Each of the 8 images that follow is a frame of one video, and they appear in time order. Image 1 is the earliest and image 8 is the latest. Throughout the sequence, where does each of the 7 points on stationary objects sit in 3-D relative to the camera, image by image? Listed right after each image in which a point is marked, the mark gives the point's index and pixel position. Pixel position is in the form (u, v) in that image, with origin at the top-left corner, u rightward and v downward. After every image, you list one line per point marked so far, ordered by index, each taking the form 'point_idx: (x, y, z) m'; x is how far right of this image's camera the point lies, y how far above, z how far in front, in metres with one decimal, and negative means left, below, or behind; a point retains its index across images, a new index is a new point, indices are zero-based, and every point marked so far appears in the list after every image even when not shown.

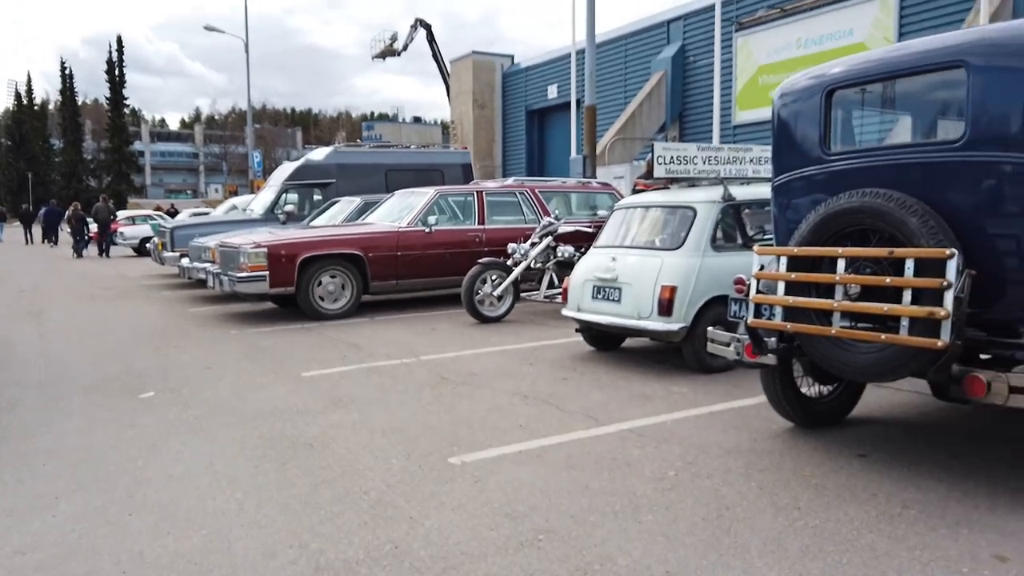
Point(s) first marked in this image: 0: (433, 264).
0: (-1.2, +0.4, +11.6) m
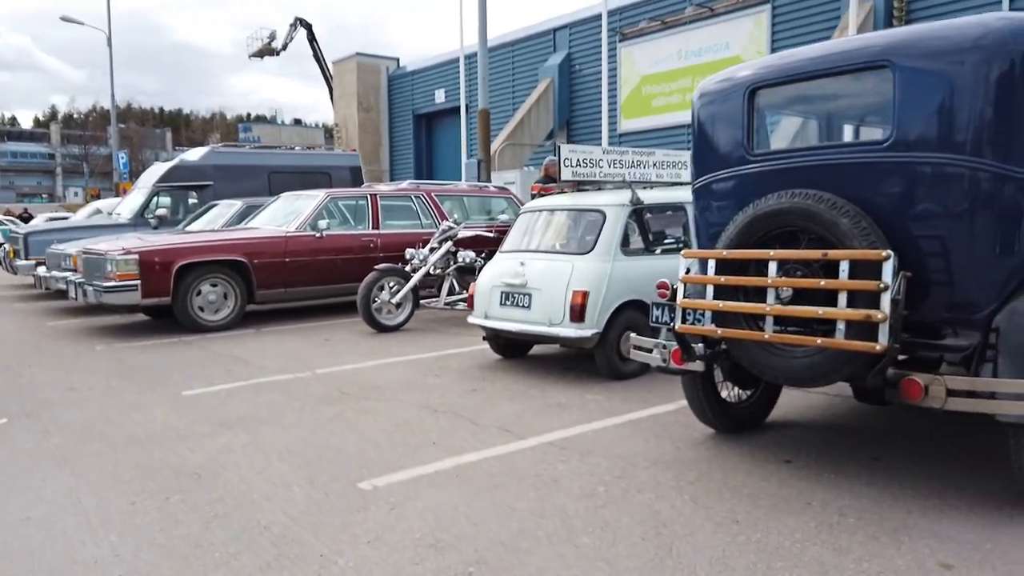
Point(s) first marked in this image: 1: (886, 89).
0: (-2.7, +0.2, +11.0) m
1: (+1.8, +1.0, +3.7) m
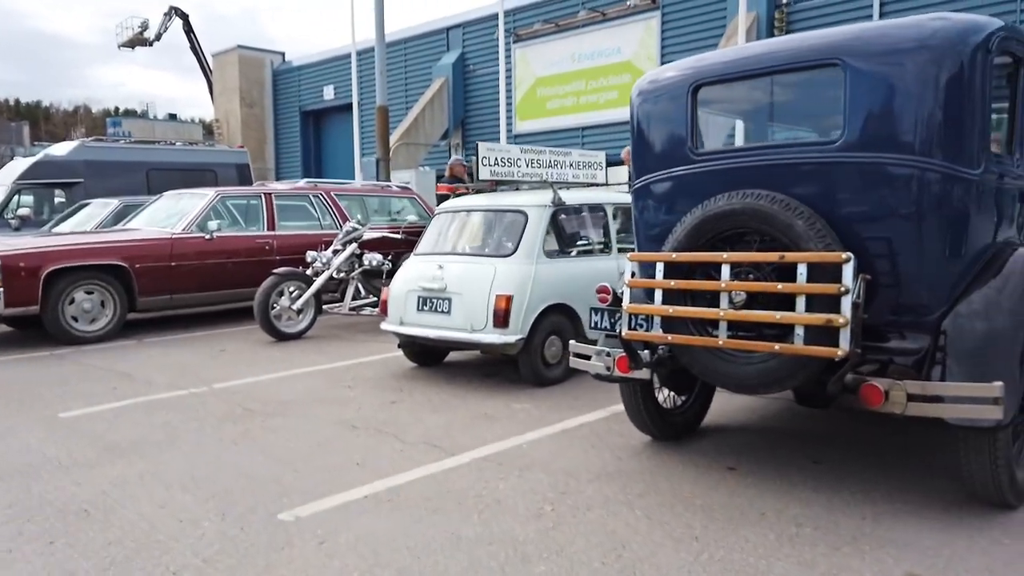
0: (-4.0, +0.2, +10.3) m
1: (+1.5, +1.0, +3.7) m
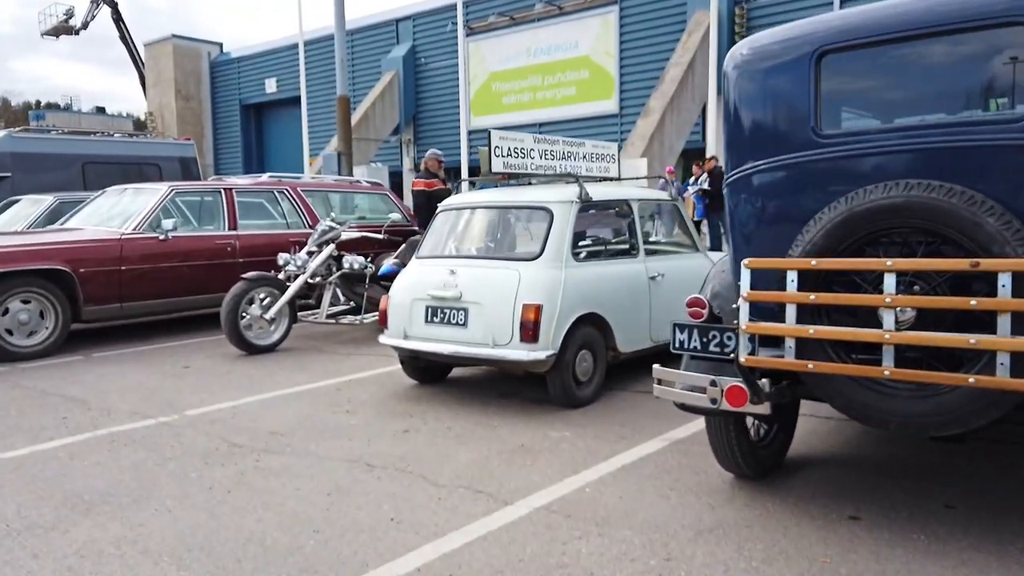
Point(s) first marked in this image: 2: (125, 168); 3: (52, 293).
0: (-4.1, +0.1, +9.2) m
1: (+1.9, +0.9, +3.0) m
2: (-7.9, +2.4, +15.6) m
3: (-4.9, -0.1, +8.2) m
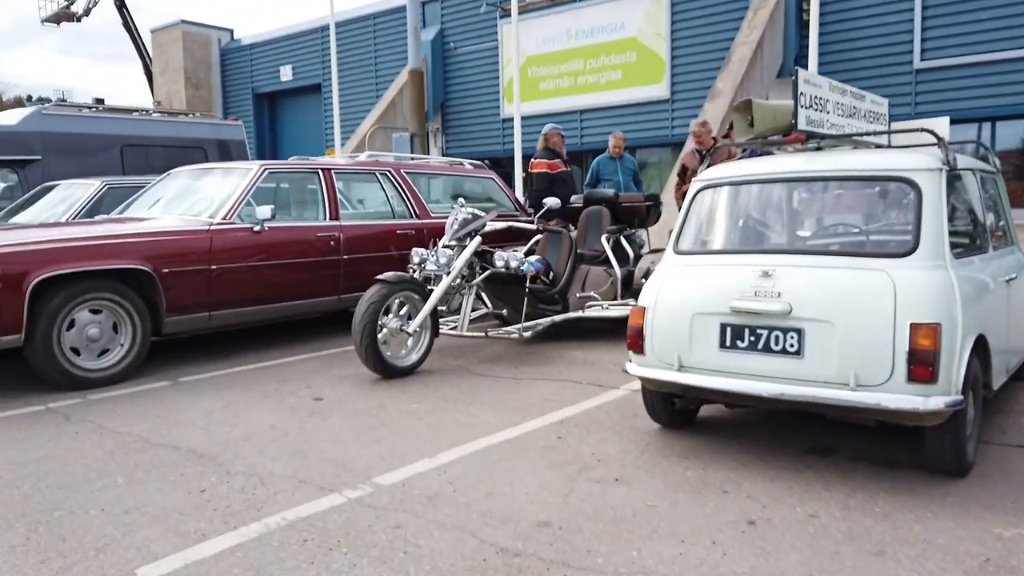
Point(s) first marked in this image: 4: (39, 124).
0: (-2.4, +0.1, +7.4) m
1: (+3.7, +0.8, +1.2) m
2: (-6.2, +2.4, +13.7) m
3: (-3.2, -0.1, +6.4) m
4: (-7.5, +2.6, +12.2) m
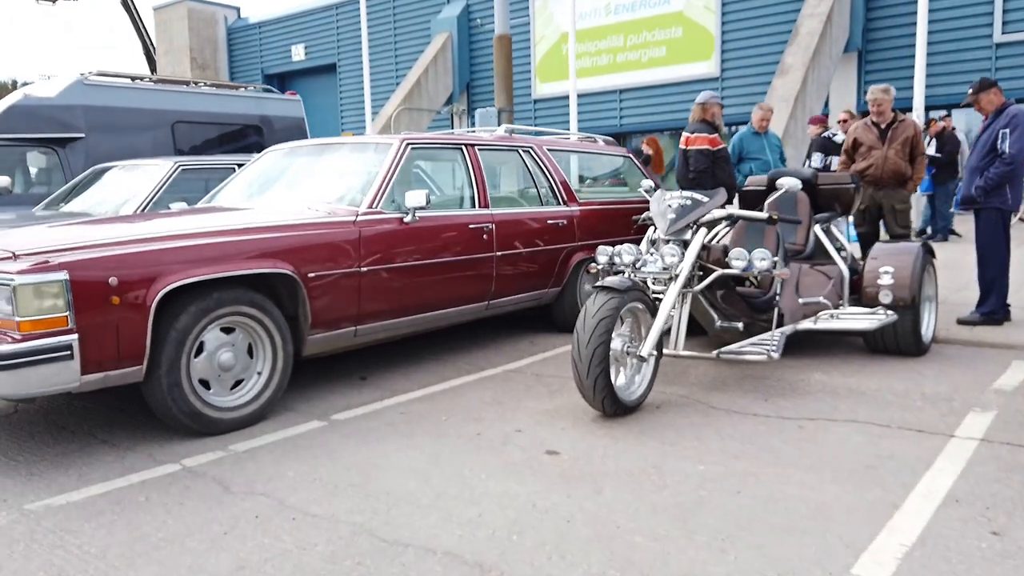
0: (-0.7, 0.0, +5.9) m
1: (+5.3, +0.7, -0.3) m
2: (-4.6, +2.5, +12.1) m
3: (-1.6, -0.2, +4.9) m
4: (-6.0, +2.7, +10.6) m
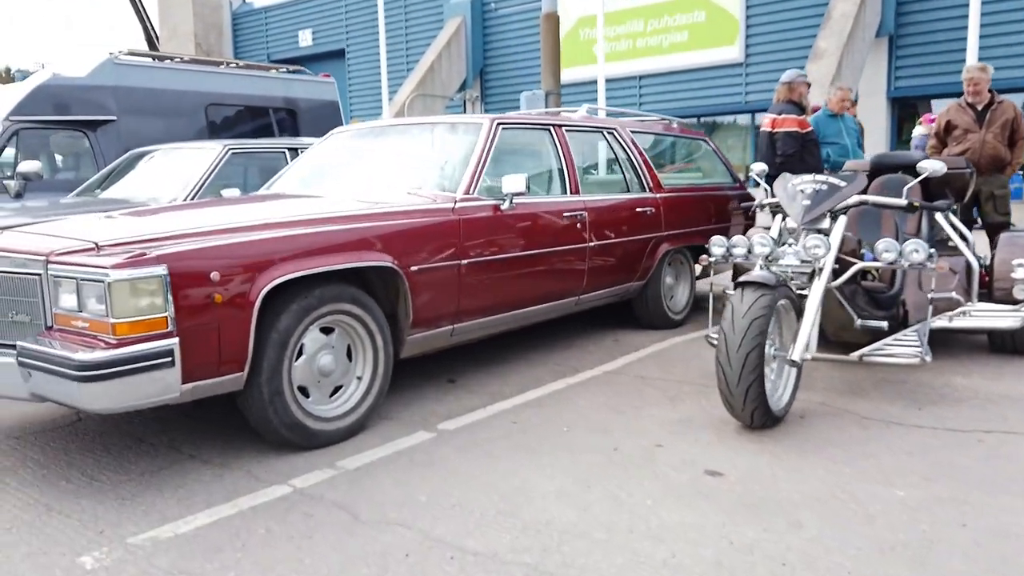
0: (0.0, +0.1, +5.3) m
1: (+6.1, +0.6, -0.8) m
2: (-3.9, +2.6, +11.6) m
3: (-0.8, -0.1, +4.3) m
4: (-5.2, +2.8, +10.1) m
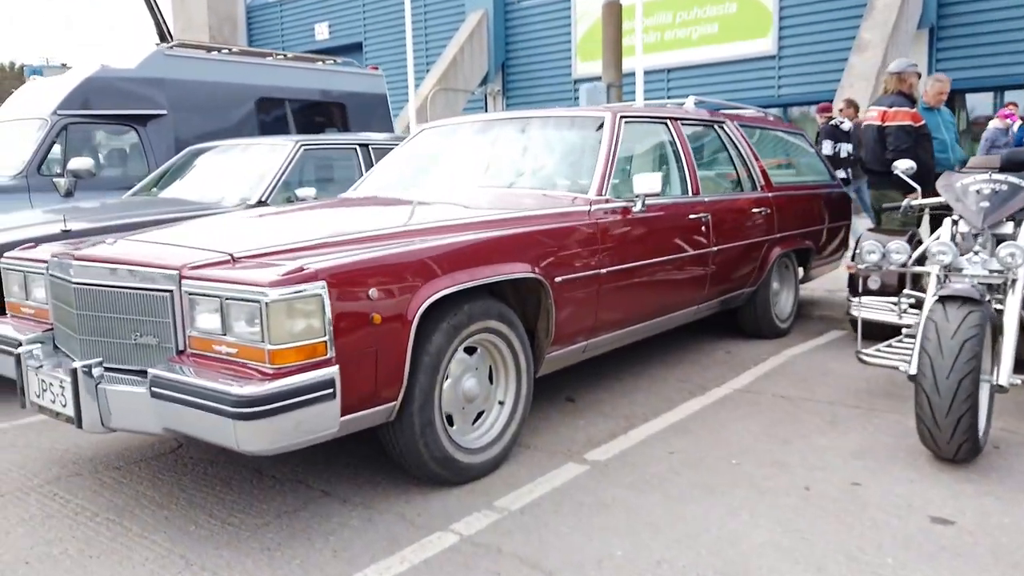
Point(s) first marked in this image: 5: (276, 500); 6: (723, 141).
0: (+0.8, 0.0, +4.9) m
1: (+6.9, +0.5, -1.3) m
2: (-3.0, +2.6, +11.1) m
3: (0.0, -0.2, +3.9) m
4: (-4.4, +2.8, +9.6) m
5: (-1.1, -1.0, +3.5) m
6: (+1.8, +1.2, +6.0) m
